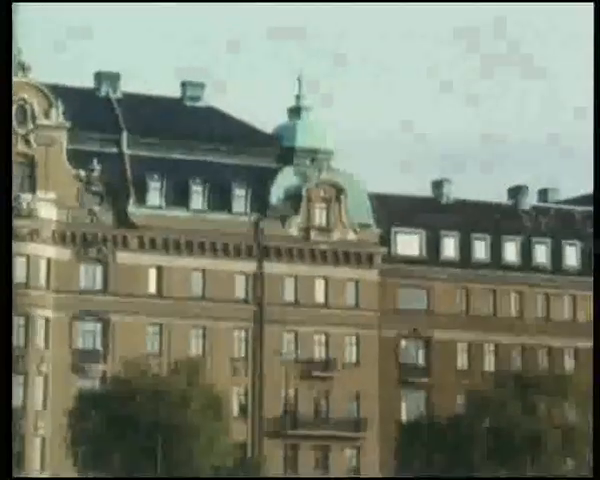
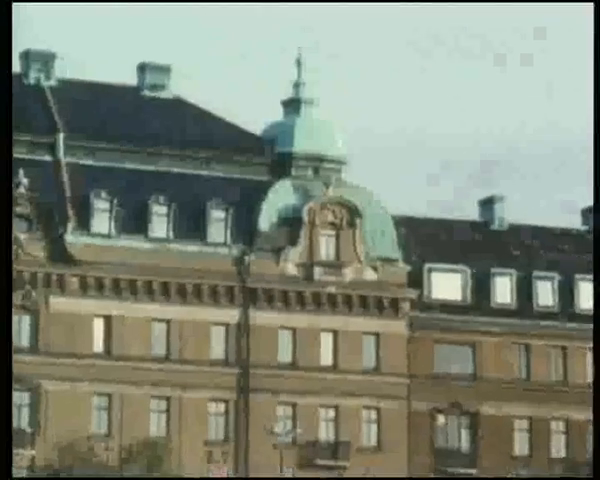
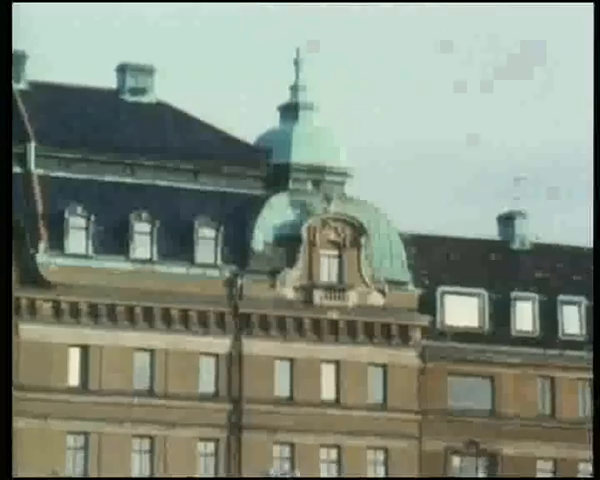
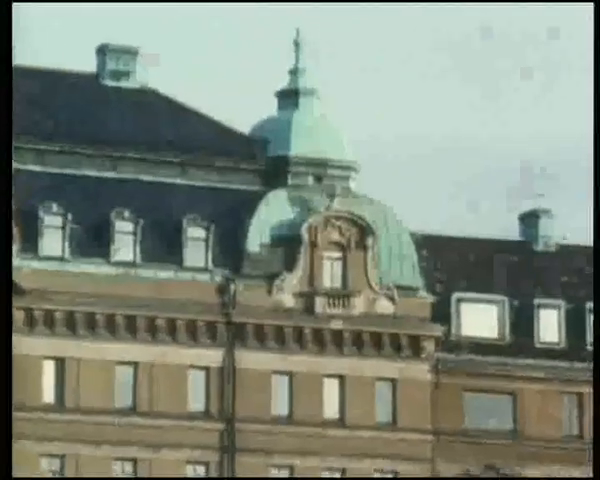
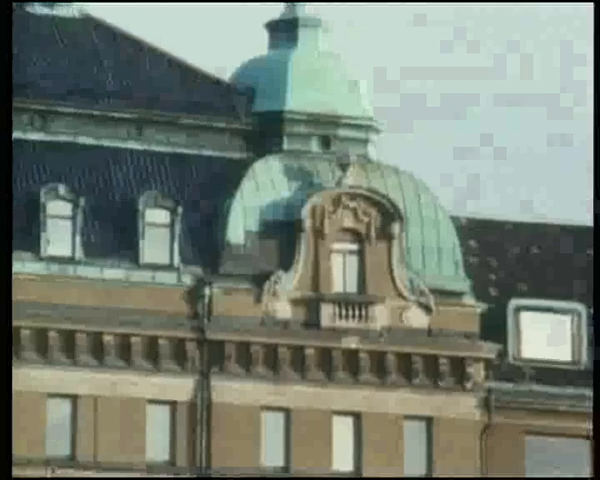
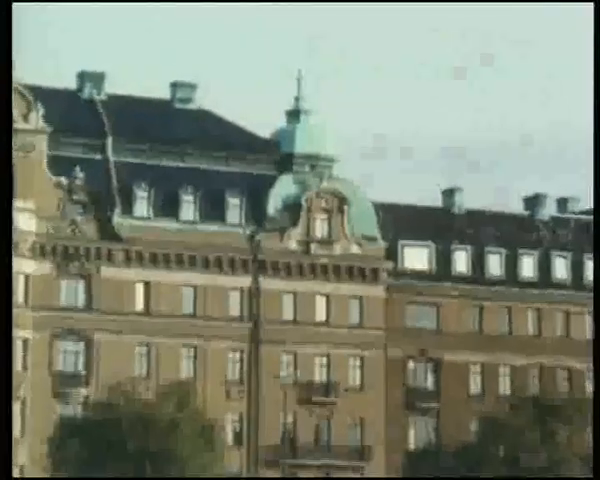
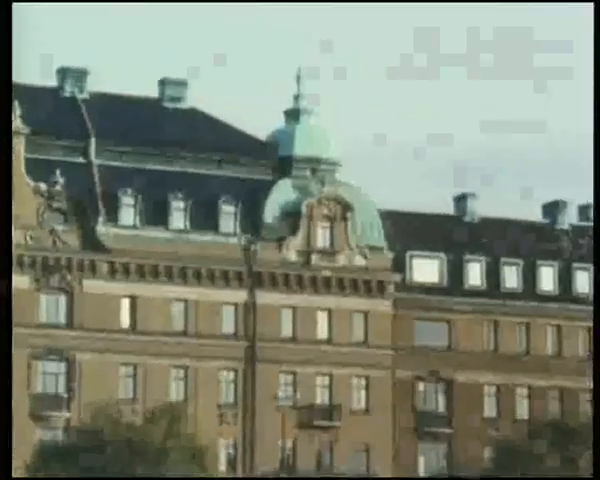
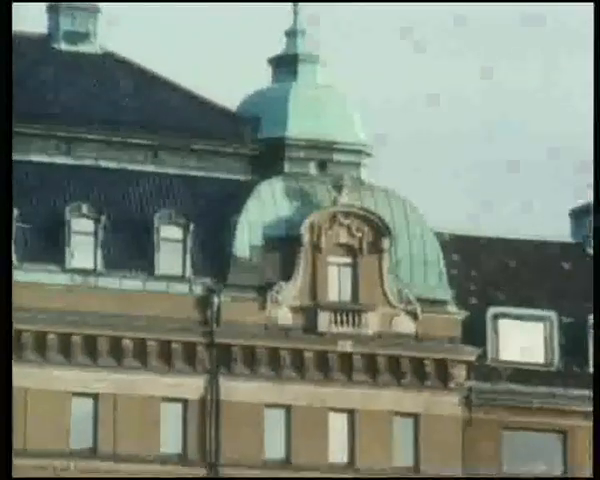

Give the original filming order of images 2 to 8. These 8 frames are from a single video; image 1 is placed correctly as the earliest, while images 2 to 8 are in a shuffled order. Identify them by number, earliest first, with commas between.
6, 7, 2, 3, 4, 8, 5
